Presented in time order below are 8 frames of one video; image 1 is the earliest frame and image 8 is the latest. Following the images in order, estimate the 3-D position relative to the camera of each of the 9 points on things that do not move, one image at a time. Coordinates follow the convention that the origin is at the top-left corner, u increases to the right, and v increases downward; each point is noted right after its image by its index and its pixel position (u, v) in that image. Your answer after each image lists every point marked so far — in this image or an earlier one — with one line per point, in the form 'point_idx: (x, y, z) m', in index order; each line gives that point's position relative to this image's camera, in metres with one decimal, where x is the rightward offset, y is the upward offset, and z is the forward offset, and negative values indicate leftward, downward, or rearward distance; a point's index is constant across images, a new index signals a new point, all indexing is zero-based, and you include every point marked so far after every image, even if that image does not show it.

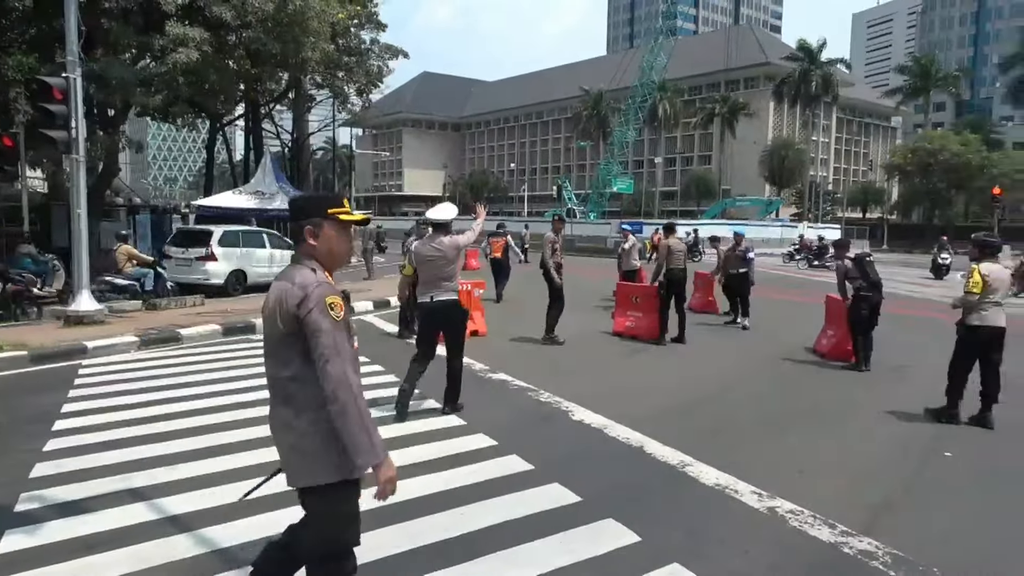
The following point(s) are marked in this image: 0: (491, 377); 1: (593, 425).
0: (-0.4, -1.1, +10.6) m
1: (+0.7, -1.4, +8.6) m
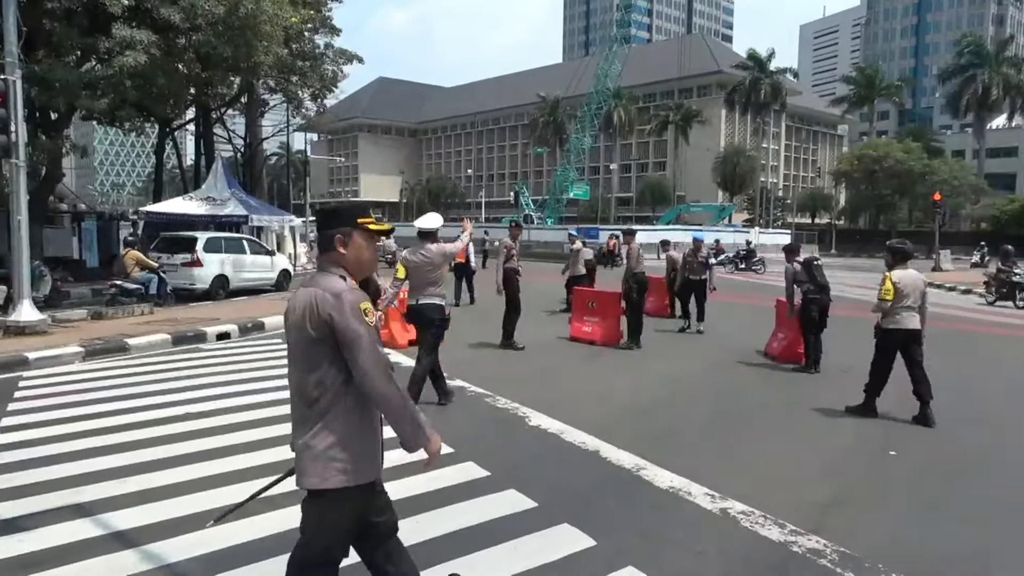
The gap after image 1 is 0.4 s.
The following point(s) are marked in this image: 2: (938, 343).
0: (-0.9, -1.2, +10.6) m
1: (+0.3, -1.5, +8.6) m
2: (+7.0, -0.9, +13.4) m
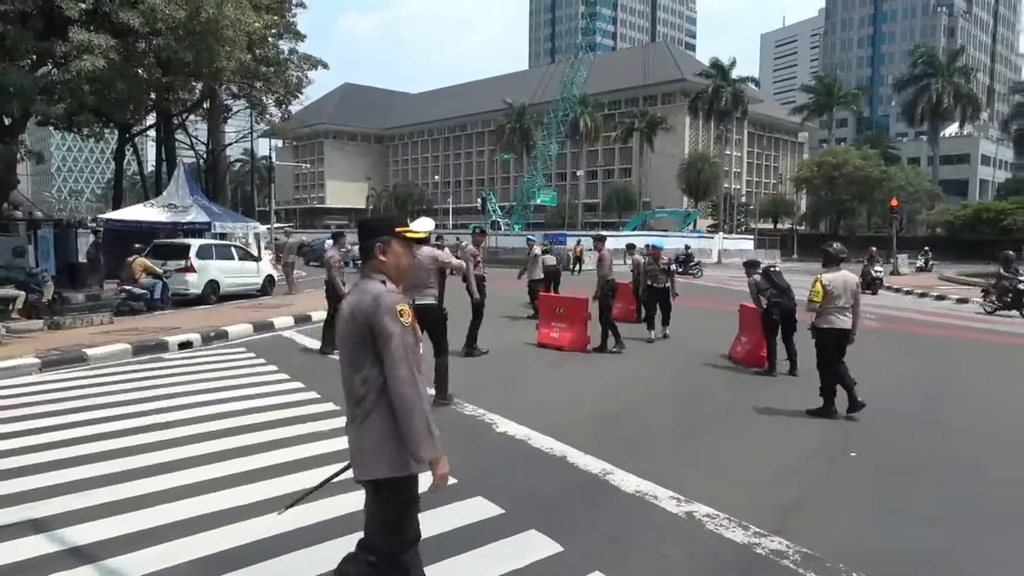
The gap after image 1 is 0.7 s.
0: (-1.3, -1.3, +10.5) m
1: (0.0, -1.5, +8.6) m
2: (+6.4, -1.0, +13.7) m
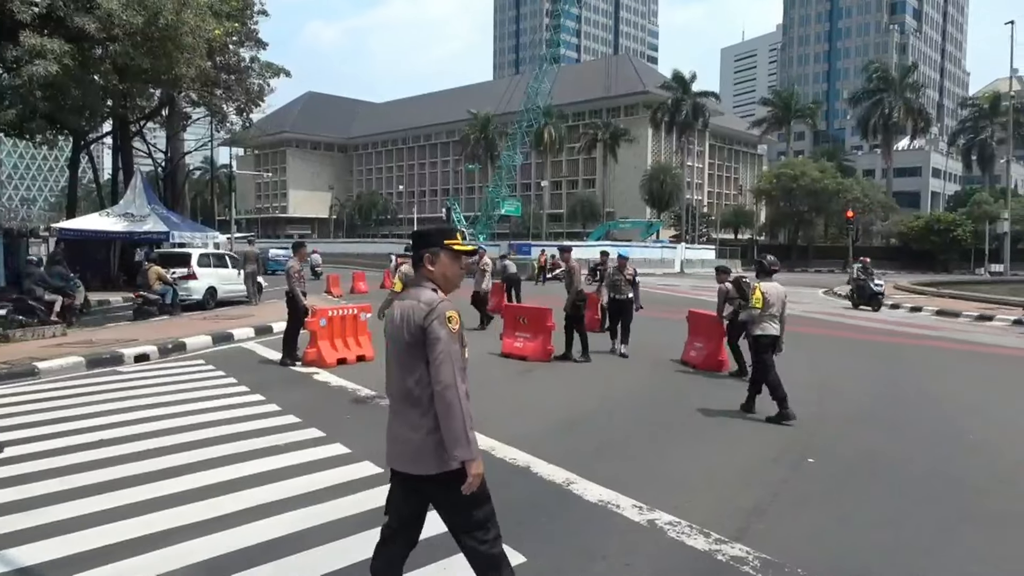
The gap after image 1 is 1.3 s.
0: (-1.7, -1.4, +10.4) m
1: (-0.3, -1.6, +8.6) m
2: (+5.8, -1.1, +14.1) m
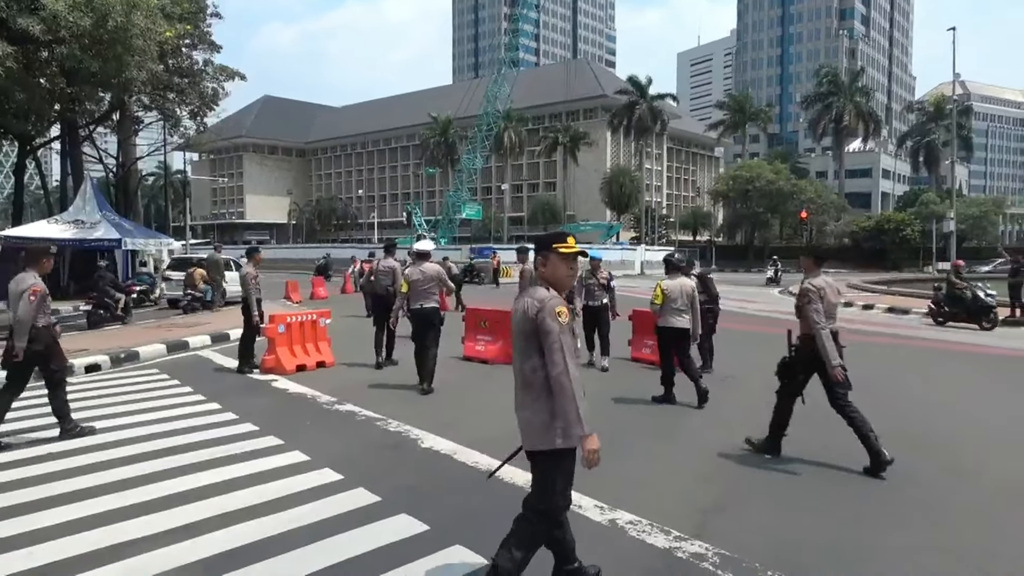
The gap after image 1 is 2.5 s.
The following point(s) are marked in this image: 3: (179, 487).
0: (-2.1, -1.5, +10.3) m
1: (-0.6, -1.7, +8.6) m
2: (+5.1, -1.1, +14.4) m
3: (-2.8, -1.7, +7.1) m
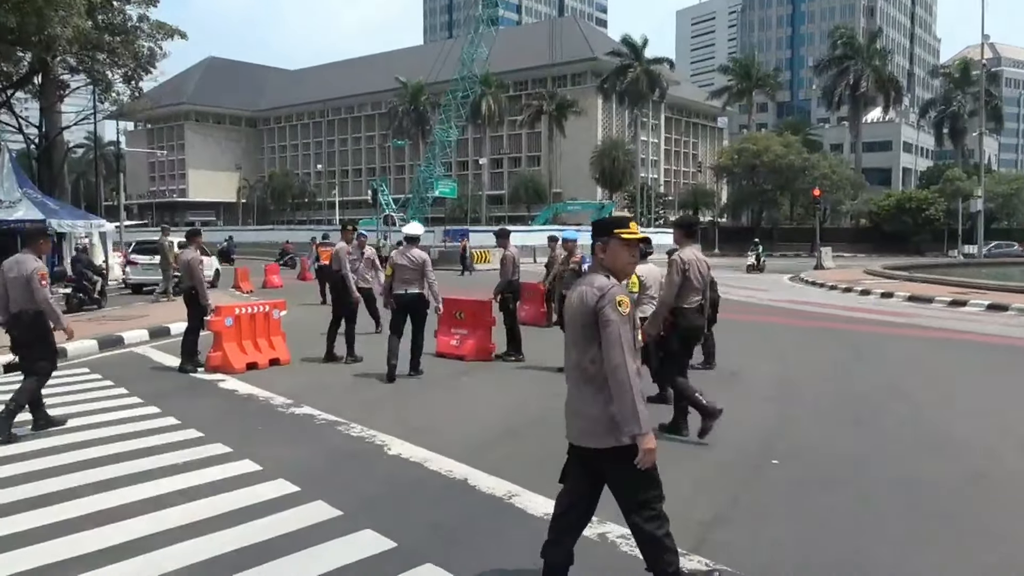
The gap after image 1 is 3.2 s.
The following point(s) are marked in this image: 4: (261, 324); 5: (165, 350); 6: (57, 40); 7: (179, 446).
0: (-2.4, -1.4, +9.0) m
1: (-0.9, -1.6, +7.3) m
2: (+4.8, -0.9, +13.2) m
3: (-3.0, -1.6, +5.8) m
4: (-3.3, -0.5, +10.9) m
5: (-5.1, -0.9, +12.3) m
6: (-8.7, +4.7, +16.8) m
7: (-3.1, -1.5, +7.7) m
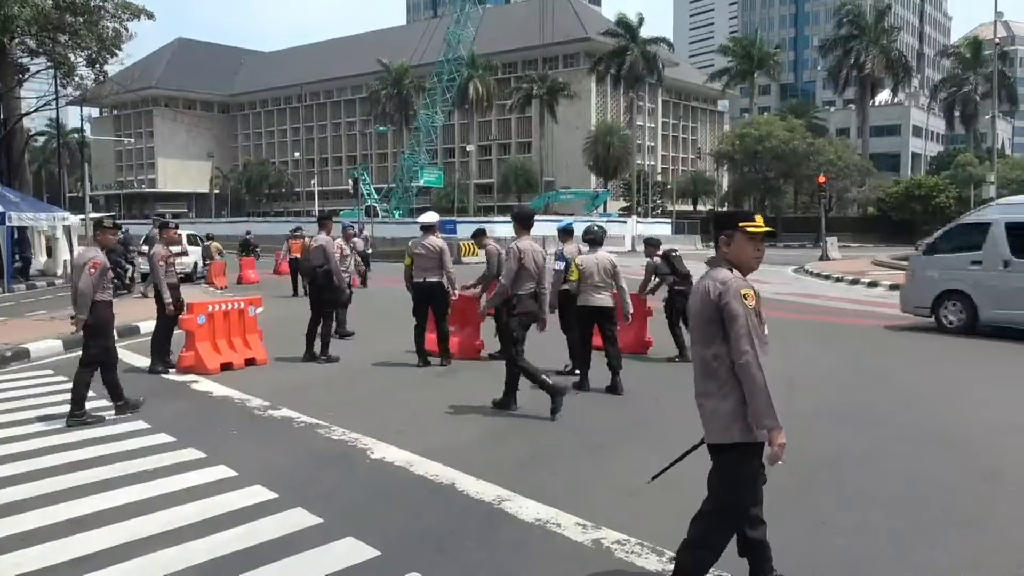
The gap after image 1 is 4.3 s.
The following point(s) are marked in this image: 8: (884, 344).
0: (-2.5, -1.3, +8.5) m
1: (-1.0, -1.6, +6.8) m
2: (+4.7, -0.7, +12.7) m
3: (-3.1, -1.6, +5.3) m
4: (-3.4, -0.4, +10.4) m
5: (-5.2, -0.8, +11.7) m
6: (-8.9, +4.9, +16.2) m
7: (-3.2, -1.5, +7.2) m
8: (+5.5, -0.8, +12.5) m
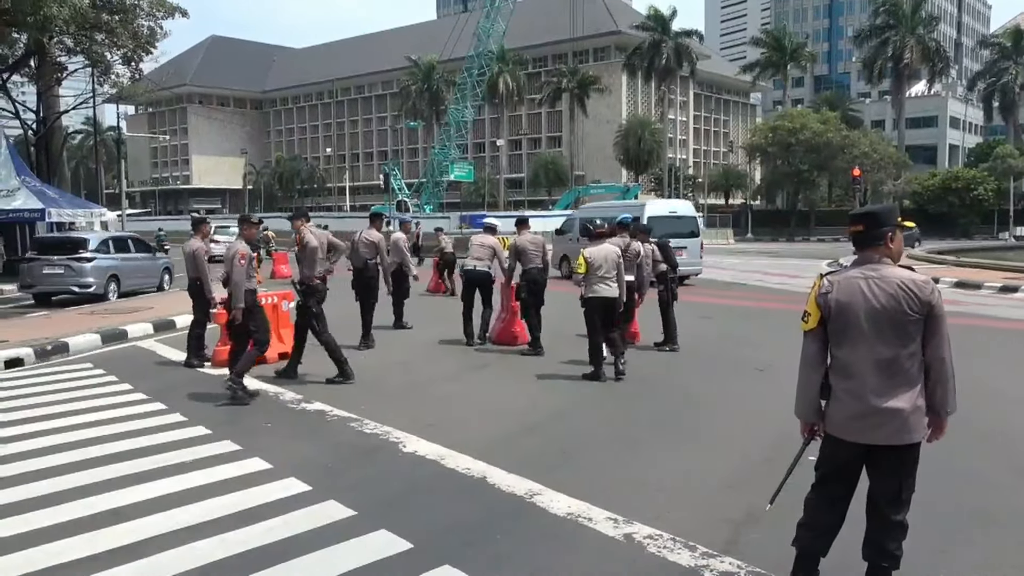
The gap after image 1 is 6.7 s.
0: (-2.2, -1.3, +8.6) m
1: (-0.7, -1.5, +6.9) m
2: (+5.2, -0.6, +12.6) m
3: (-2.9, -1.6, +5.4) m
4: (-3.0, -0.4, +10.5) m
5: (-4.8, -0.7, +11.9) m
6: (-8.3, +5.0, +16.4) m
7: (-3.0, -1.4, +7.3) m
8: (+6.0, -0.7, +12.3) m
